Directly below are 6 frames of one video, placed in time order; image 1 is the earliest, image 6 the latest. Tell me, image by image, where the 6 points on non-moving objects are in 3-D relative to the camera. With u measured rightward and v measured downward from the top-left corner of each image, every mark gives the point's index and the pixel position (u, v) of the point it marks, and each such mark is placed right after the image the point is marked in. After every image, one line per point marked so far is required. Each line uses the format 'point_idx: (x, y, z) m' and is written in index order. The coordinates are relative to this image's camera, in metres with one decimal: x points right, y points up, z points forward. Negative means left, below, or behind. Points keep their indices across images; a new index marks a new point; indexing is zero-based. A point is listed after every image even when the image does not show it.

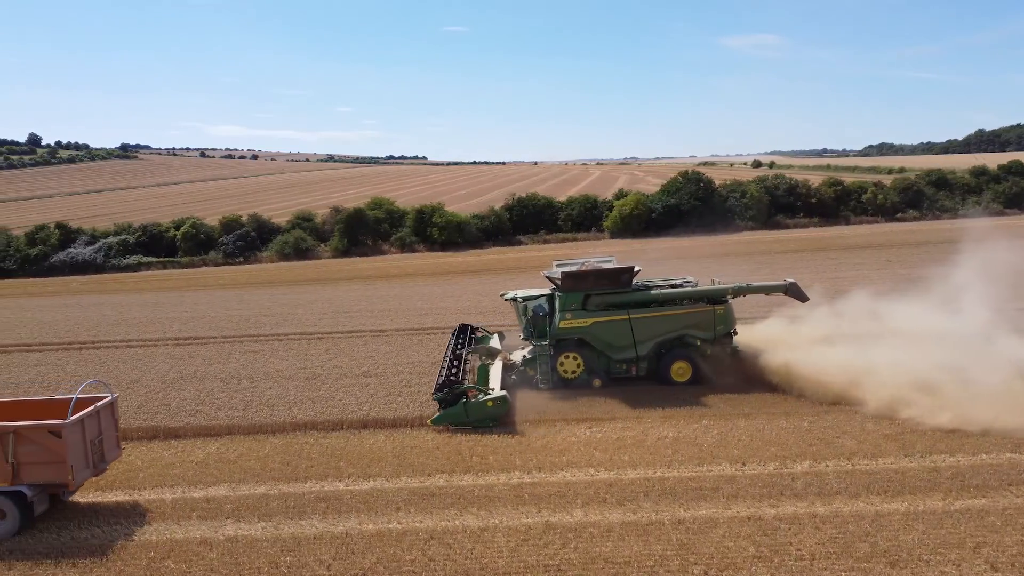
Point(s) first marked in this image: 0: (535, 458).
0: (+0.3, -2.1, +9.8) m
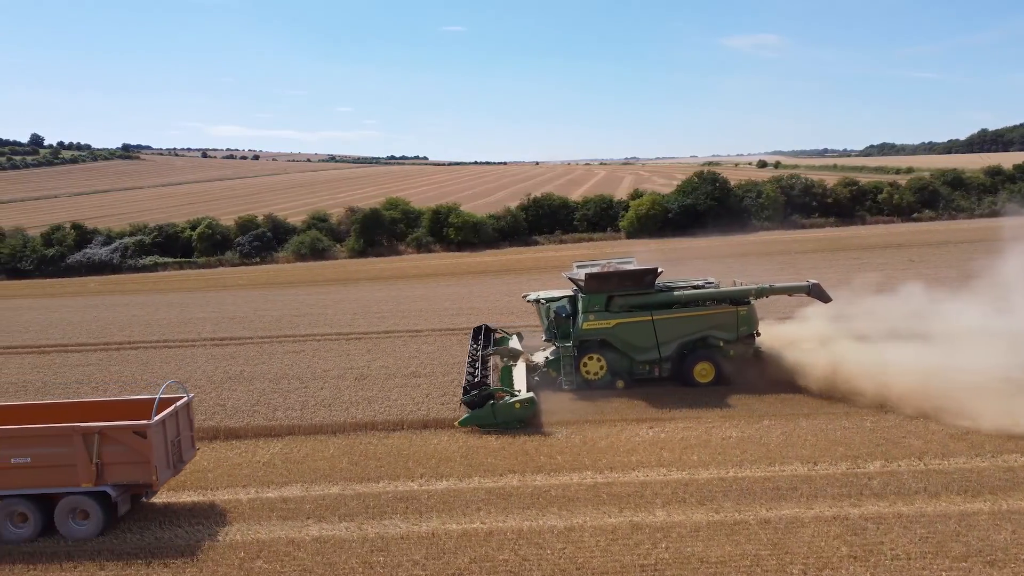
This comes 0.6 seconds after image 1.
0: (+1.1, -2.1, +9.8) m
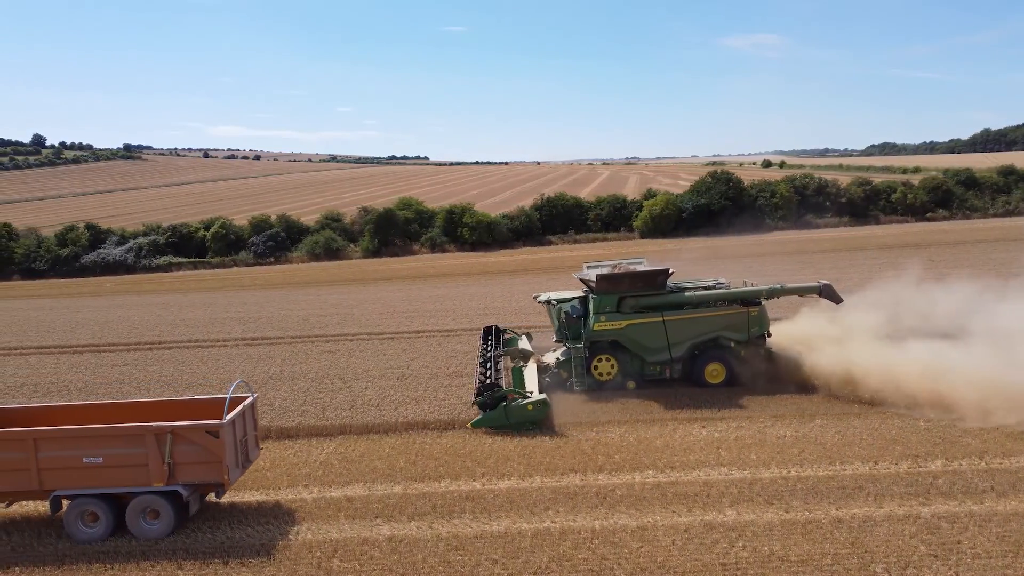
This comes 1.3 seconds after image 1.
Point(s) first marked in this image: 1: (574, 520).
0: (+1.8, -2.1, +9.8) m
1: (+0.6, -2.4, +8.1) m
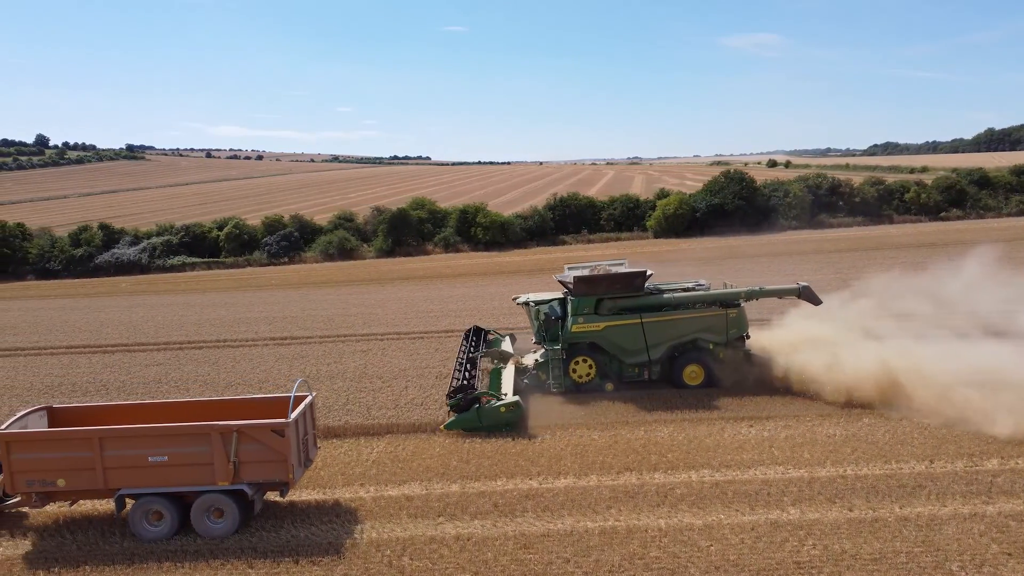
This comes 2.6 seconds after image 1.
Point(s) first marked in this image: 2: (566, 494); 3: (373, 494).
0: (+2.5, -2.1, +9.8) m
1: (+1.3, -2.4, +8.1) m
2: (+0.6, -2.3, +8.8) m
3: (-1.6, -2.4, +9.1) m
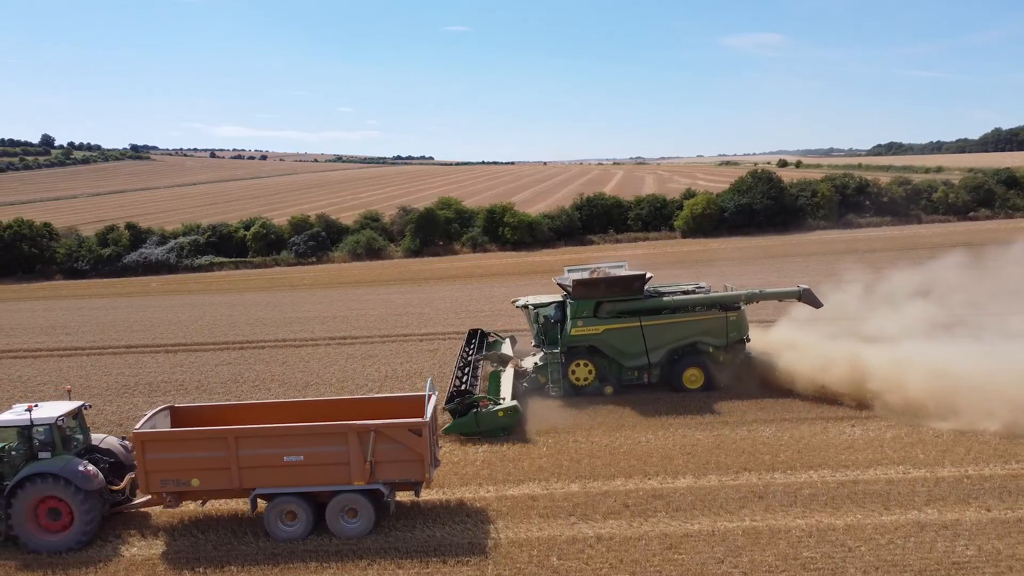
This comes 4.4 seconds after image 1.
0: (+3.9, -2.1, +9.7) m
1: (+2.7, -2.4, +8.1) m
2: (+2.0, -2.3, +8.7) m
3: (-0.2, -2.3, +9.0) m
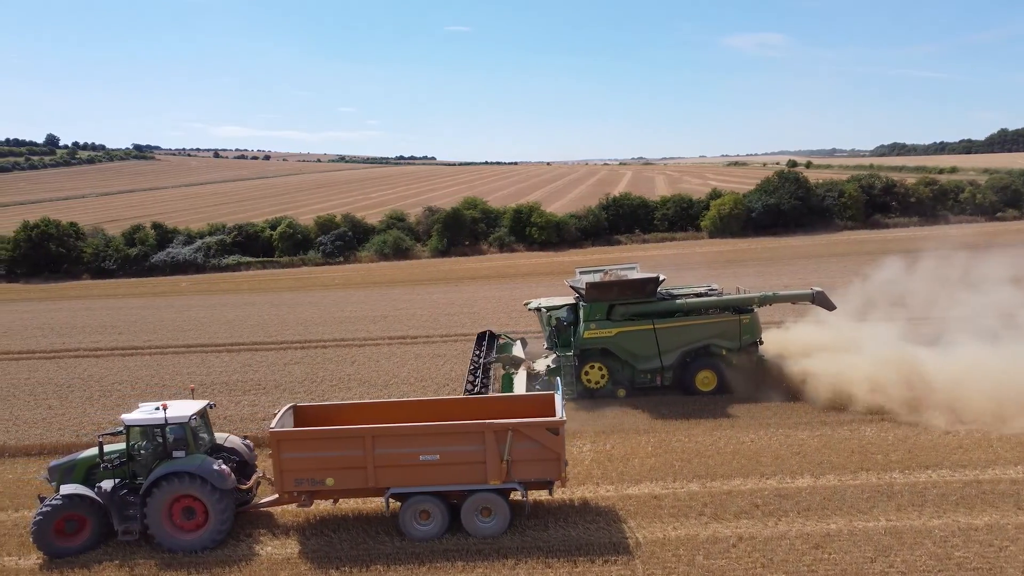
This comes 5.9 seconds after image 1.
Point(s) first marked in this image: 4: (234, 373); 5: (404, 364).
0: (+5.3, -2.1, +9.7) m
1: (+4.1, -2.3, +8.1) m
2: (+3.4, -2.3, +8.7) m
3: (+1.2, -2.3, +9.0) m
4: (-5.3, -1.6, +15.2) m
5: (-2.0, -1.4, +15.3) m
